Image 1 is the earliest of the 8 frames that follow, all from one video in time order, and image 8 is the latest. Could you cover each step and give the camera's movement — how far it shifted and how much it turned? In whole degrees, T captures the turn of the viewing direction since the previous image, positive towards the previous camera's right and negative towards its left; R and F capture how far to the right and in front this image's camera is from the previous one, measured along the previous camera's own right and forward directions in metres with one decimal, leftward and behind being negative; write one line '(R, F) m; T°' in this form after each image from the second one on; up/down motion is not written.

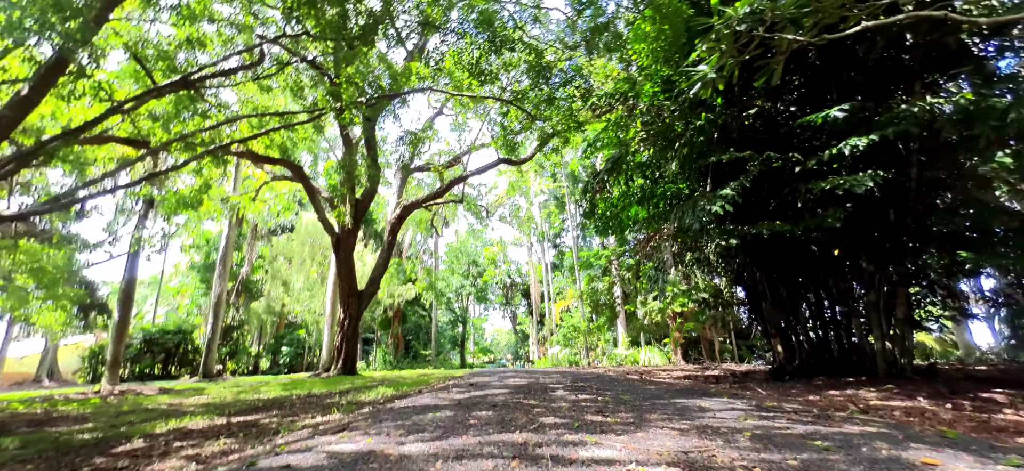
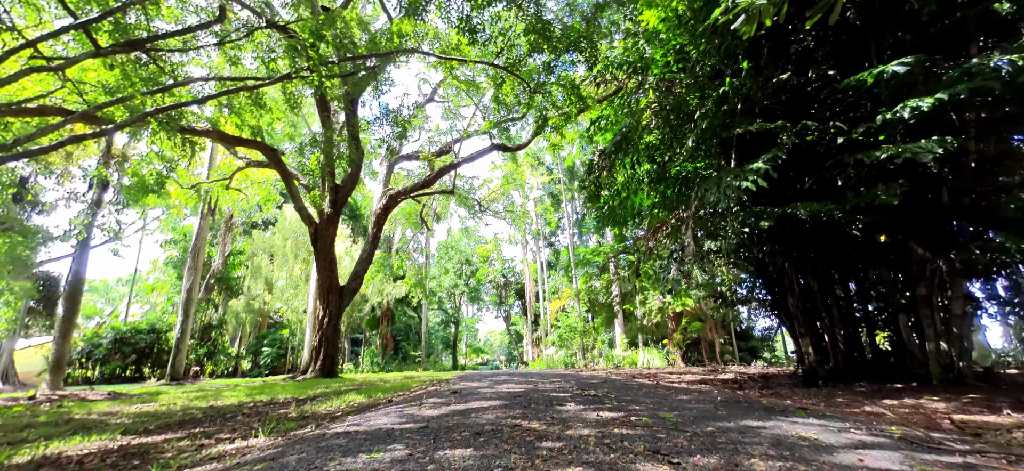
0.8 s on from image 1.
(0.0, +0.8) m; +1°
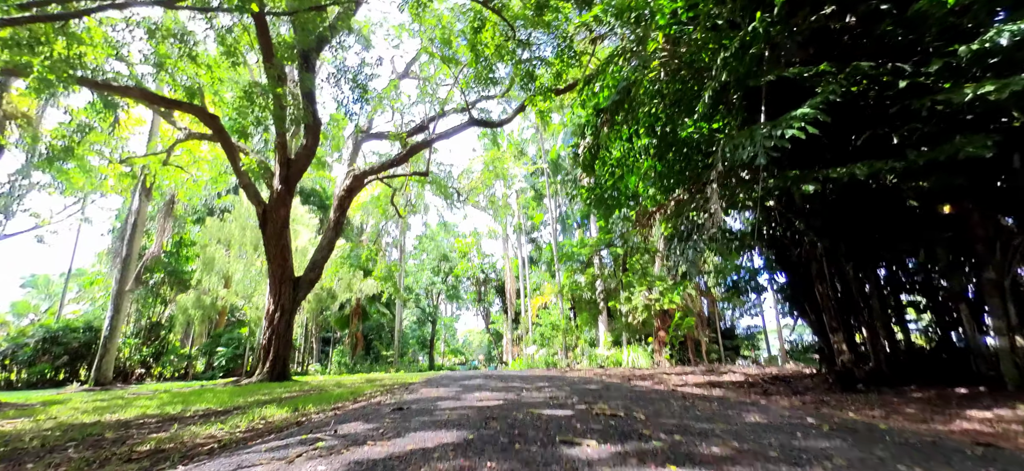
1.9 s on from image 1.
(0.0, +1.0) m; +3°
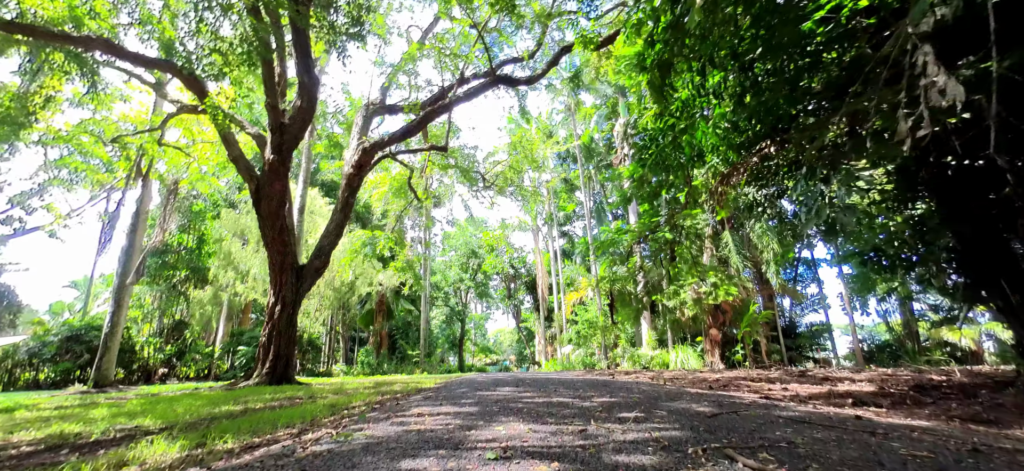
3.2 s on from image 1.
(-0.1, +1.4) m; -4°
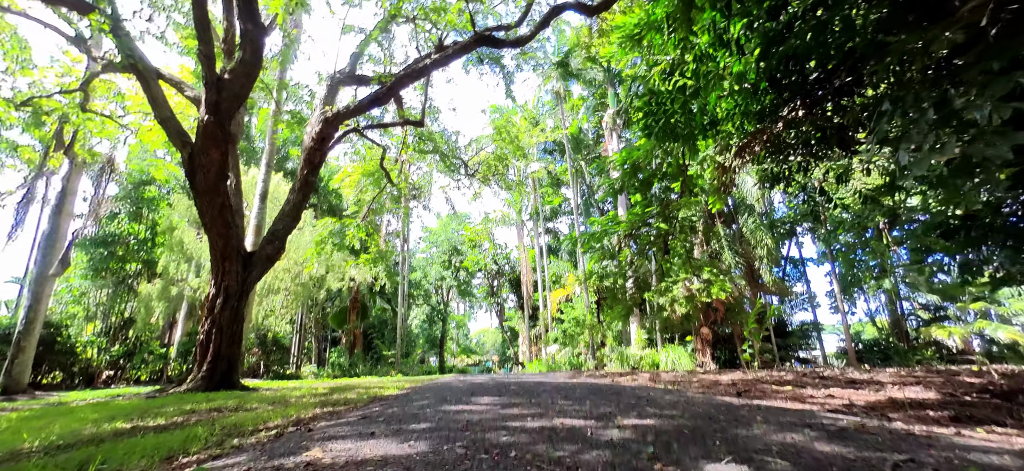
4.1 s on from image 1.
(0.0, +0.9) m; +2°
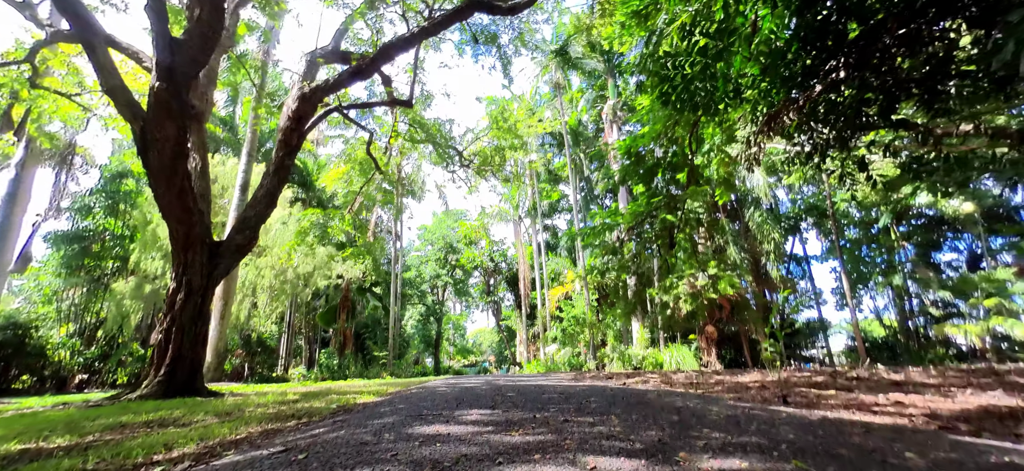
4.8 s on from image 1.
(0.0, +0.7) m; 0°
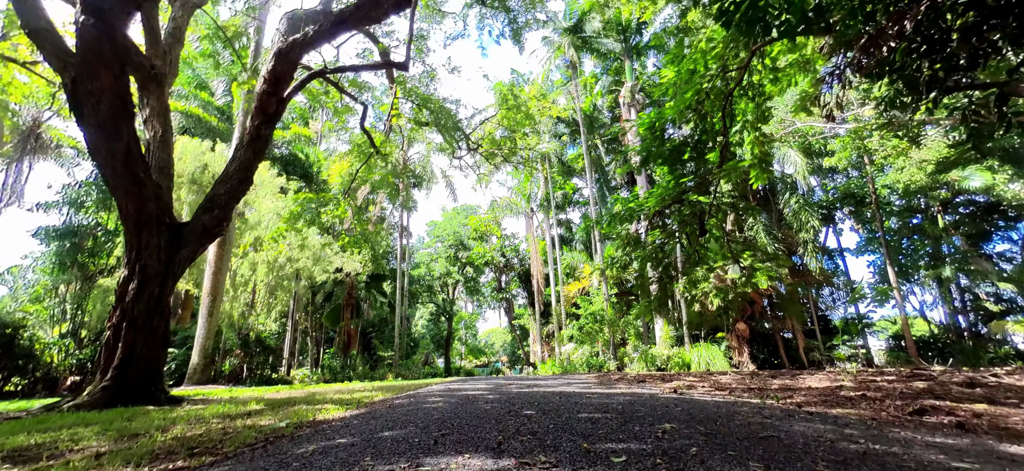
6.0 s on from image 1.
(0.0, +1.0) m; -2°
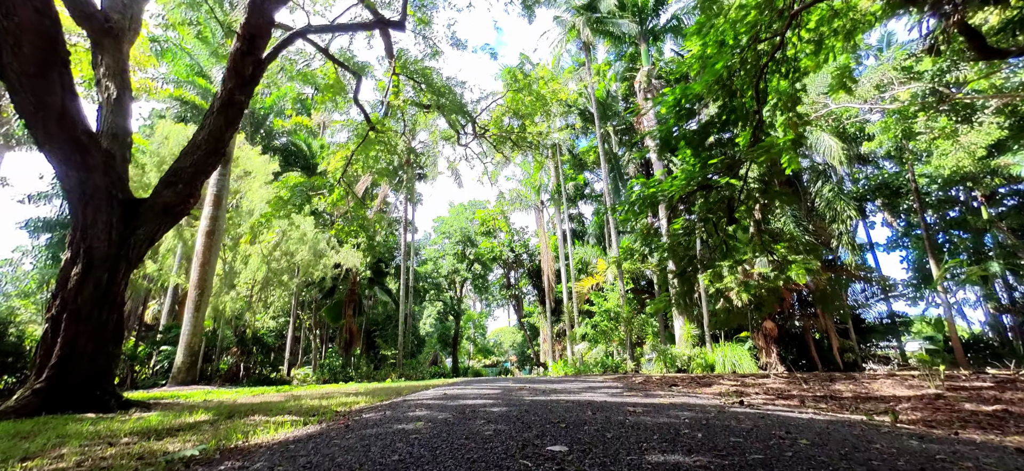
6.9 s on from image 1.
(0.0, +0.8) m; -1°
